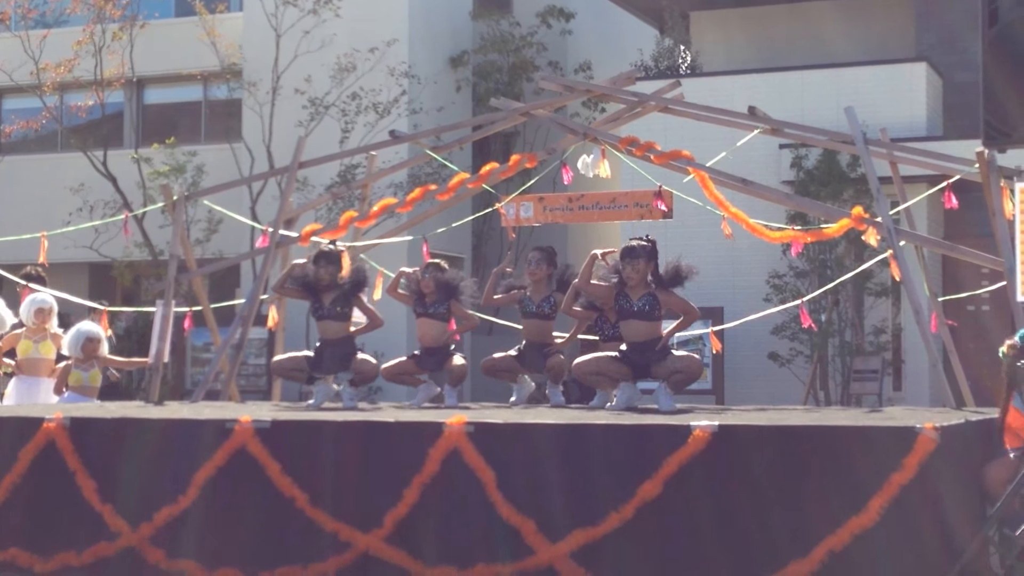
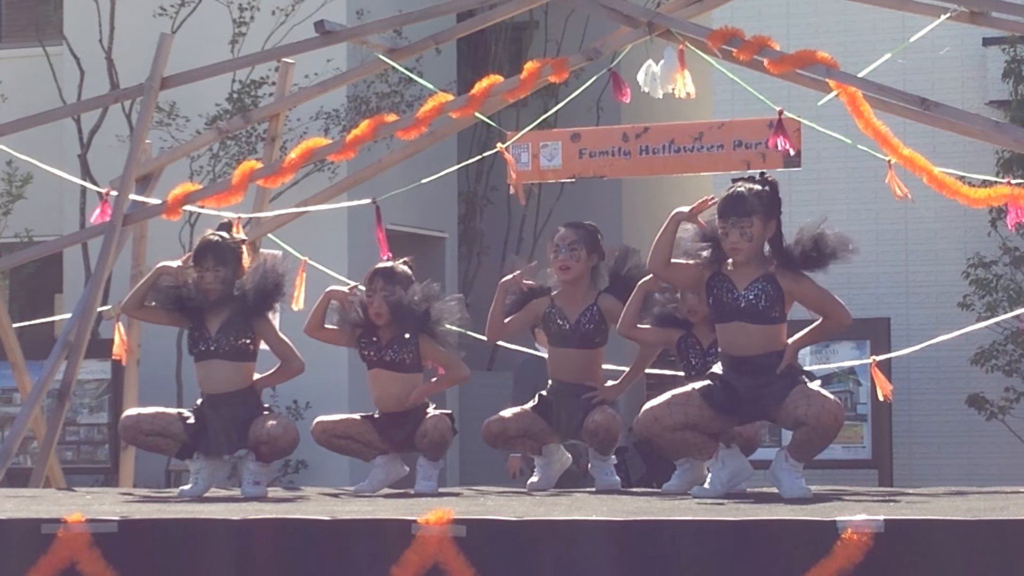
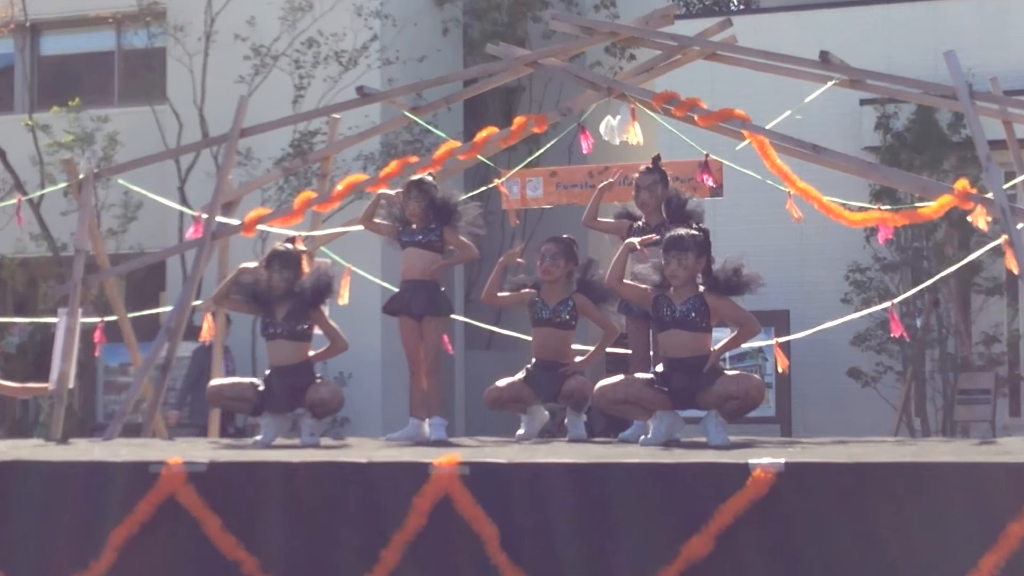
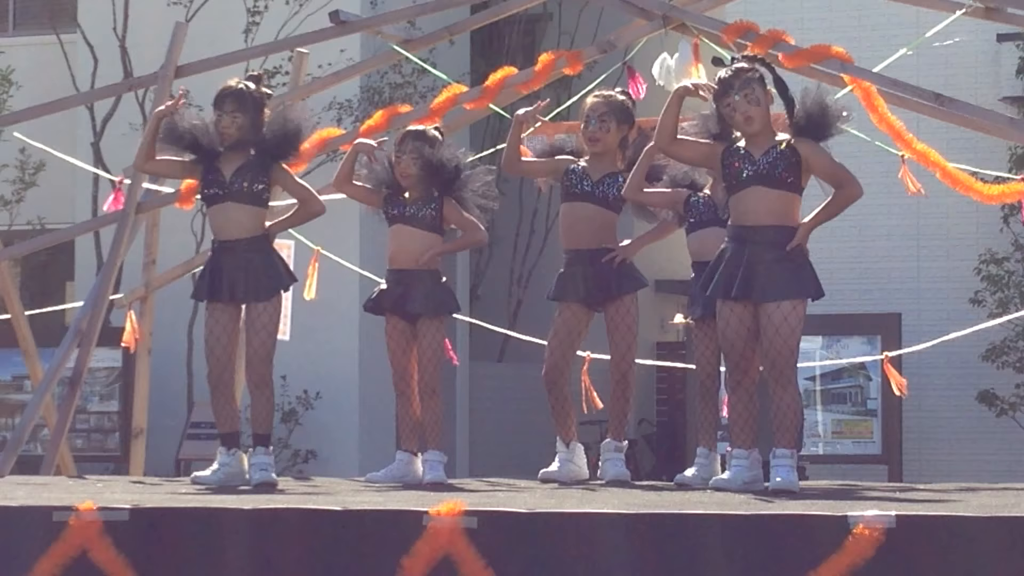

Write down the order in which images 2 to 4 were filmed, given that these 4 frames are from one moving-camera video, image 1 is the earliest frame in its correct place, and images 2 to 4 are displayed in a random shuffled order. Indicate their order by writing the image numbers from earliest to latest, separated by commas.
3, 2, 4
